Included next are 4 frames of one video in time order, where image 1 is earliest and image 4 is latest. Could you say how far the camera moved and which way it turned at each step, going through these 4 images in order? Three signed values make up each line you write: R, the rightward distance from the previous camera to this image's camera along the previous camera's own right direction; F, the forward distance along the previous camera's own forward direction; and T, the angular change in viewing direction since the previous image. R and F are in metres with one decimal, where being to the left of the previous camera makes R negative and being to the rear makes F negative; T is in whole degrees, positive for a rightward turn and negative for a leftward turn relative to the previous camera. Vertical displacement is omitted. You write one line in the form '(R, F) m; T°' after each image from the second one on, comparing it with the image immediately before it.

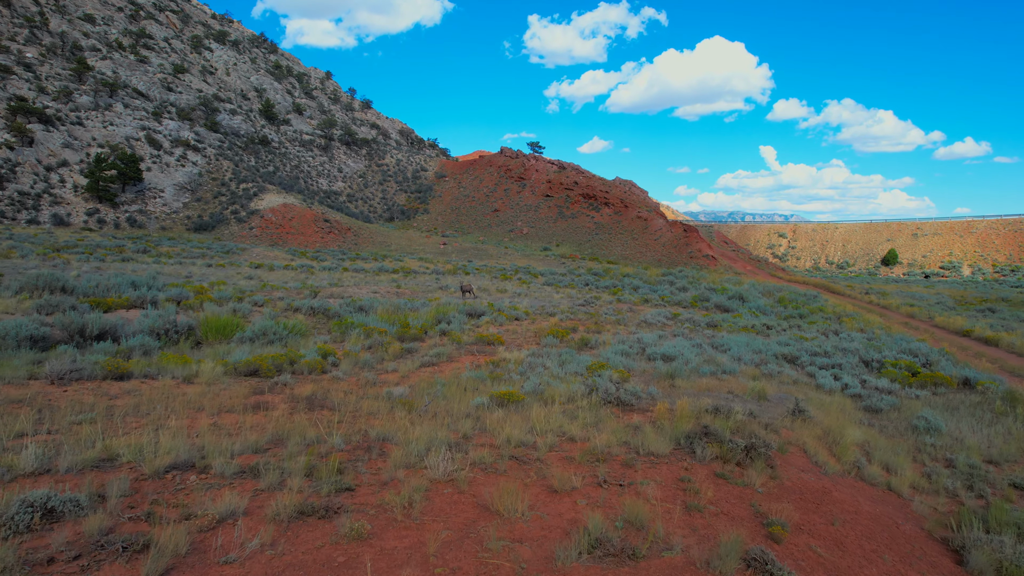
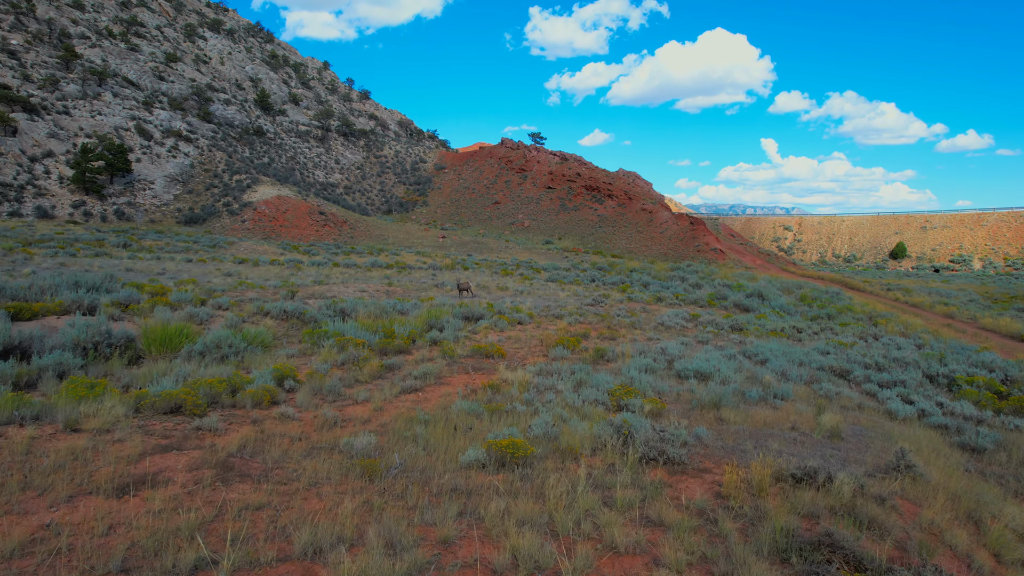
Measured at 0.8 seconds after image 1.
(0.0, +1.1) m; 0°
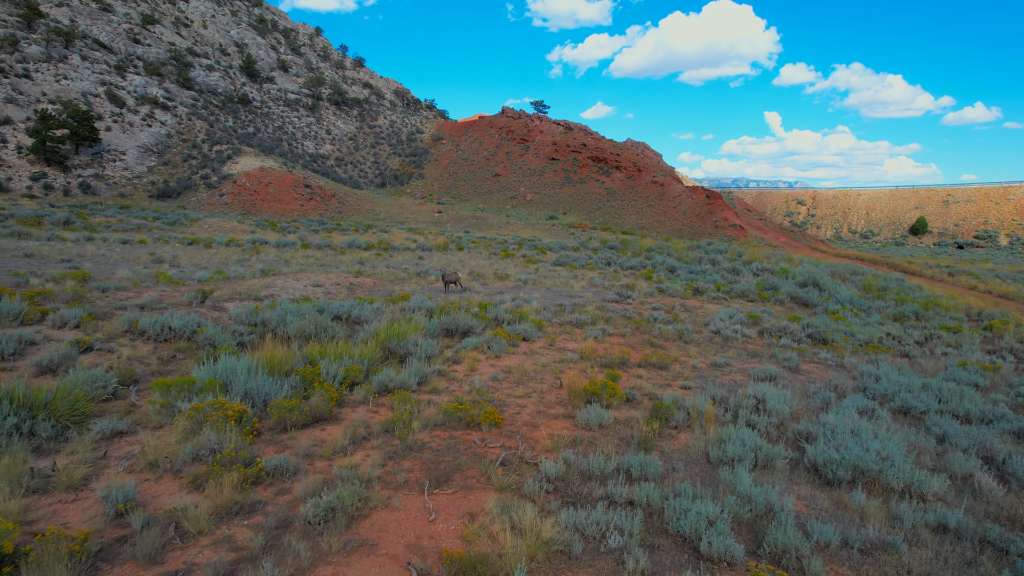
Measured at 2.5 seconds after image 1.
(0.0, +2.5) m; 0°
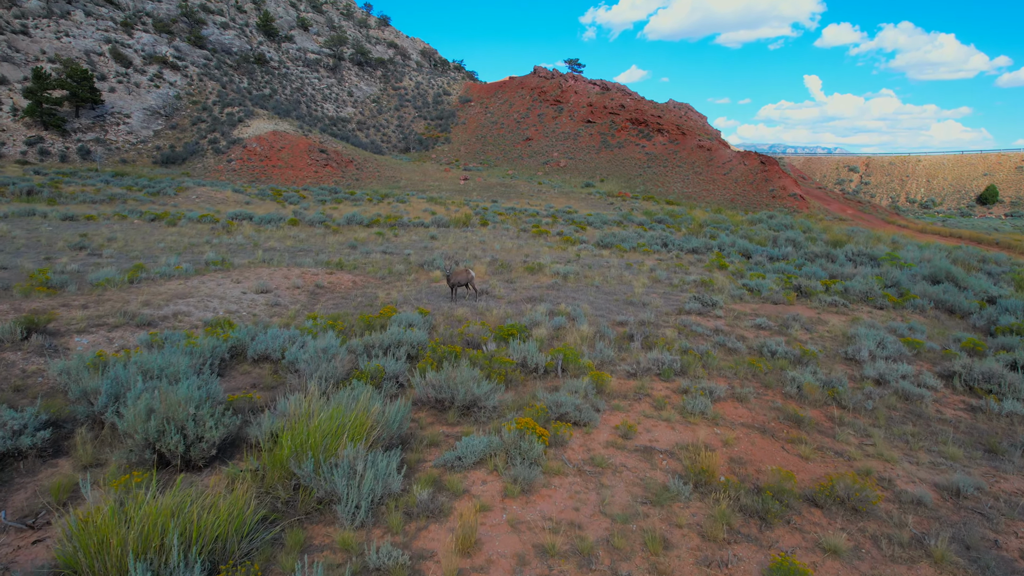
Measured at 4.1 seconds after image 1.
(-0.1, +2.6) m; -3°
